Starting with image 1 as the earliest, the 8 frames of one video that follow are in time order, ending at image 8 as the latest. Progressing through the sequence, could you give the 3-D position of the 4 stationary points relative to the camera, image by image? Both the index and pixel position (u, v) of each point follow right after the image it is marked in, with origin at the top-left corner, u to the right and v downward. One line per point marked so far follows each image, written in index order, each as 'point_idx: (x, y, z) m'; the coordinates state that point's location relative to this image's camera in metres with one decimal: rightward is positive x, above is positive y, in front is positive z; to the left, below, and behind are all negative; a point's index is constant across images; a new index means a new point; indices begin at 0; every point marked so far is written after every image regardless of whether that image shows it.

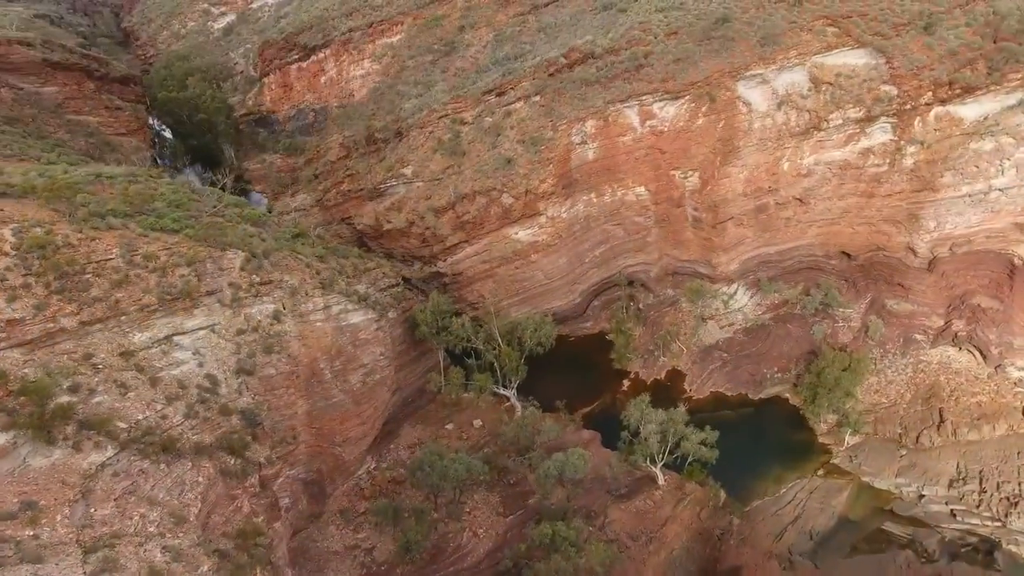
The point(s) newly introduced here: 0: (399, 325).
0: (-3.1, -1.0, +18.3) m
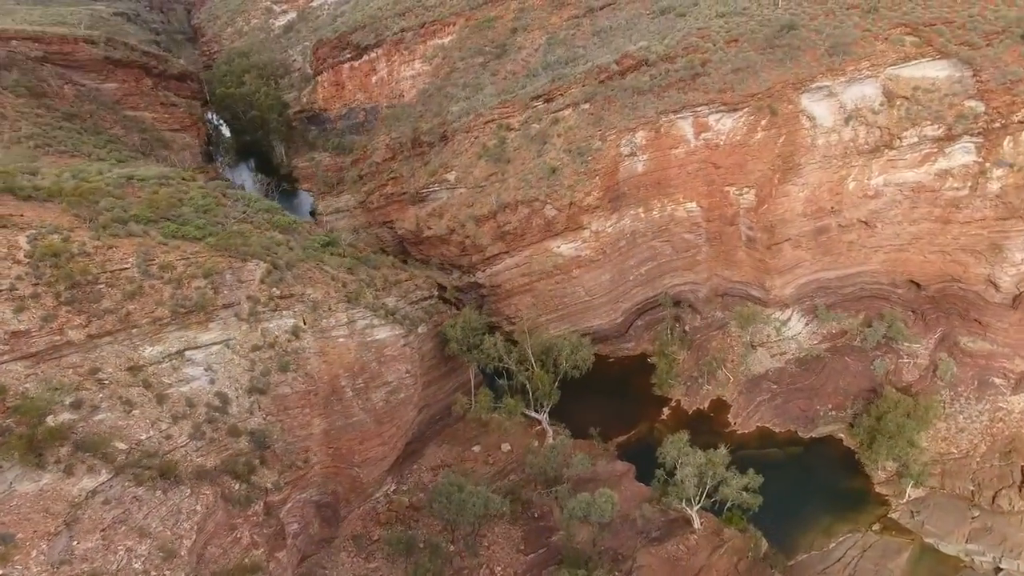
0: (-2.2, -1.4, +17.6) m
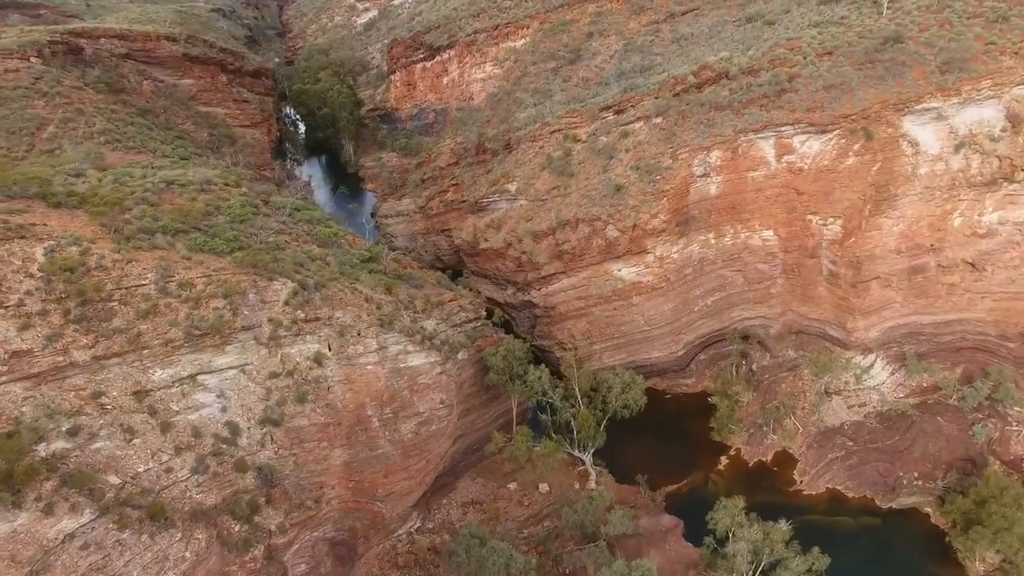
0: (-1.1, -2.0, +16.6) m
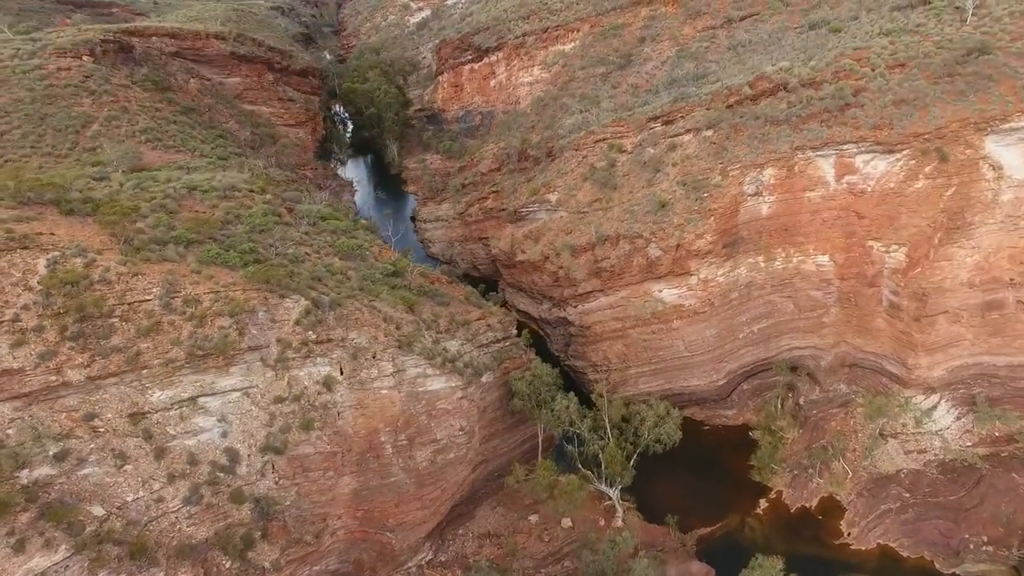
0: (-0.5, -2.4, +15.7) m
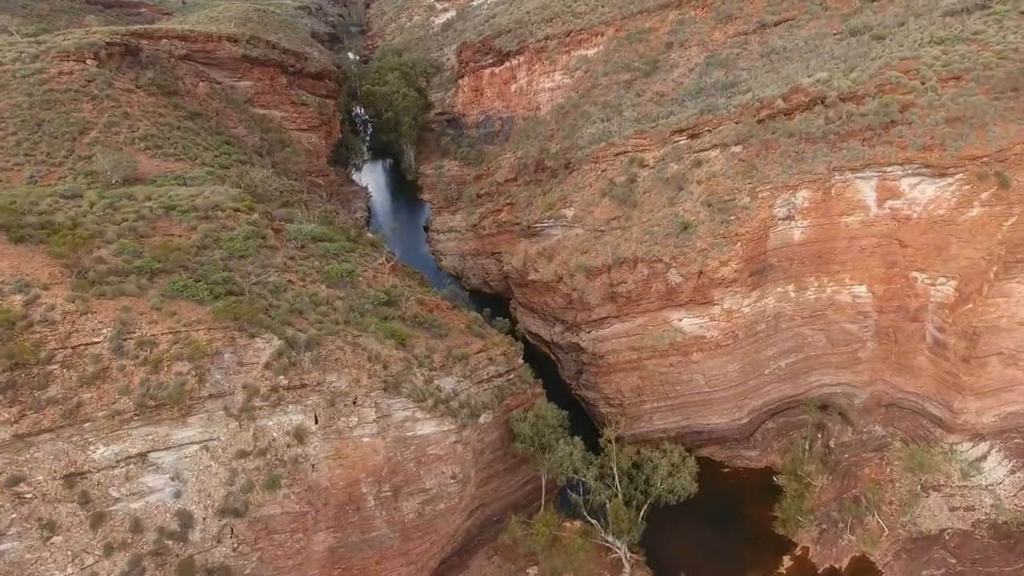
0: (-0.4, -3.1, +14.4) m
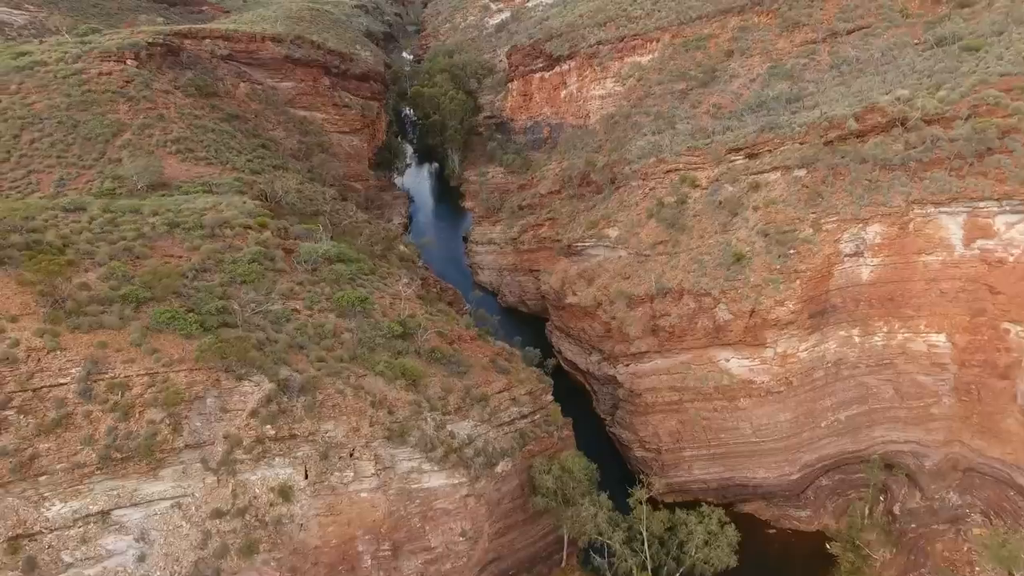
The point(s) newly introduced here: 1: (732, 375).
0: (0.0, -3.8, +13.1) m
1: (+5.3, -2.1, +16.0) m
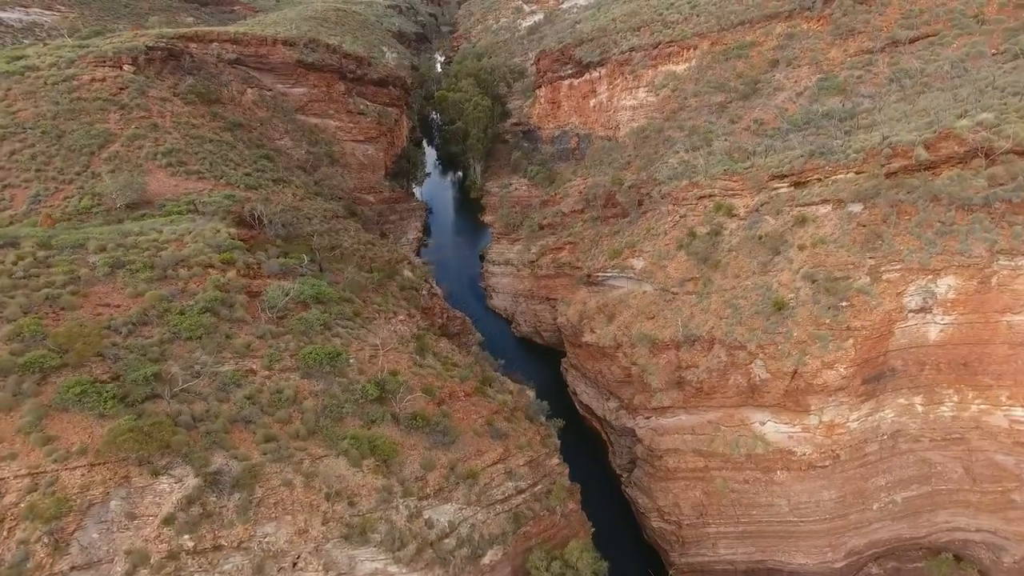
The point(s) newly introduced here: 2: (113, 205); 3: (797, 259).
0: (-0.2, -4.8, +11.1) m
1: (+5.3, -3.2, +13.8) m
2: (-10.1, +2.1, +16.9) m
3: (+6.2, +0.6, +14.6) m
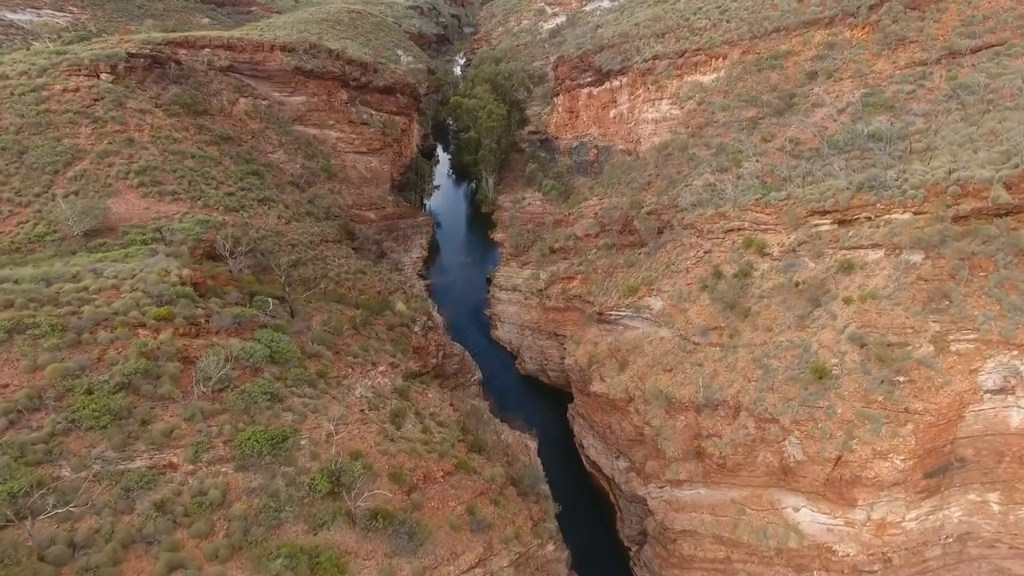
0: (-0.5, -5.8, +9.1) m
1: (+5.1, -4.3, +11.6) m
2: (-10.1, +1.3, +15.2) m
3: (+6.1, -0.5, +12.3) m
